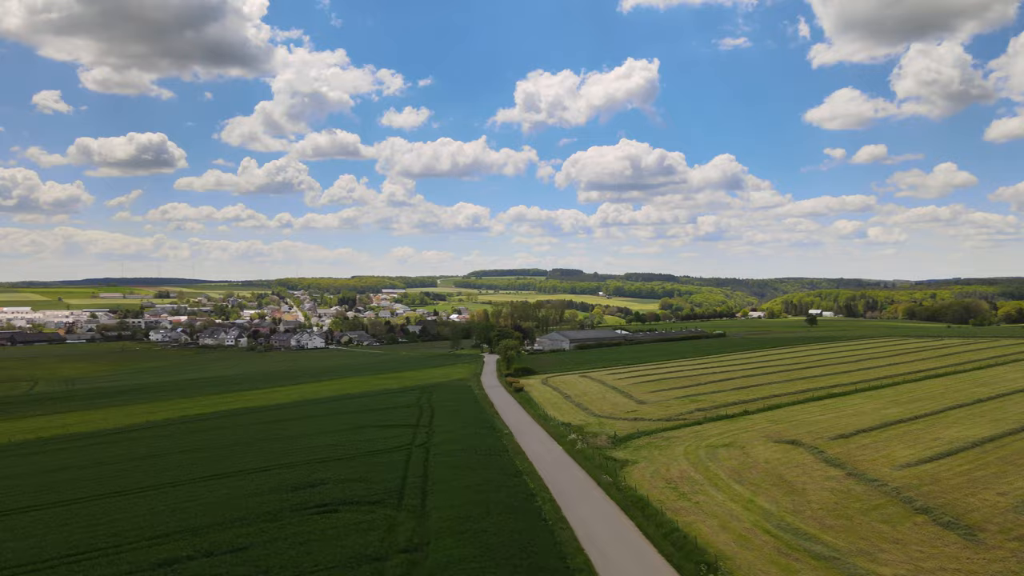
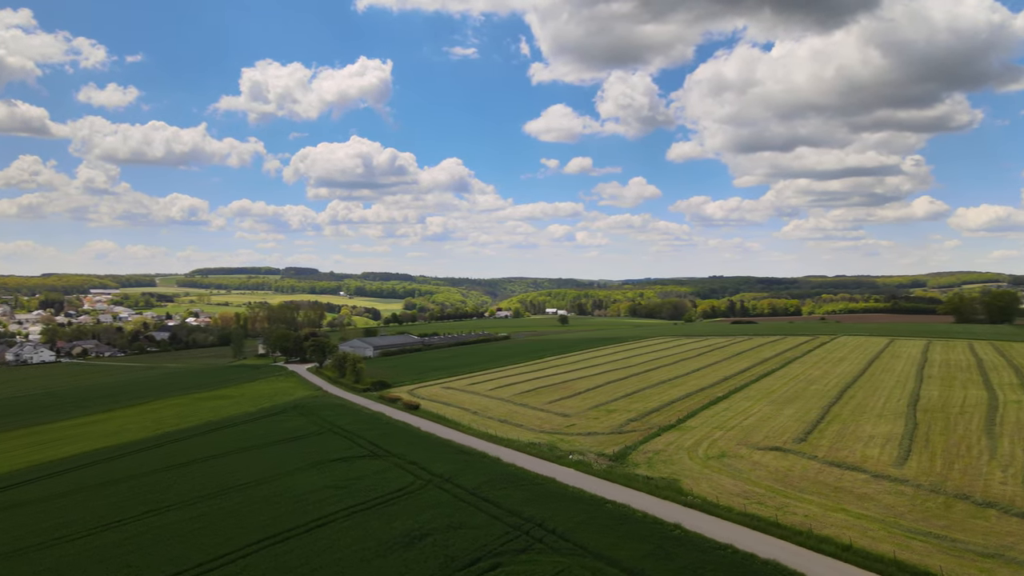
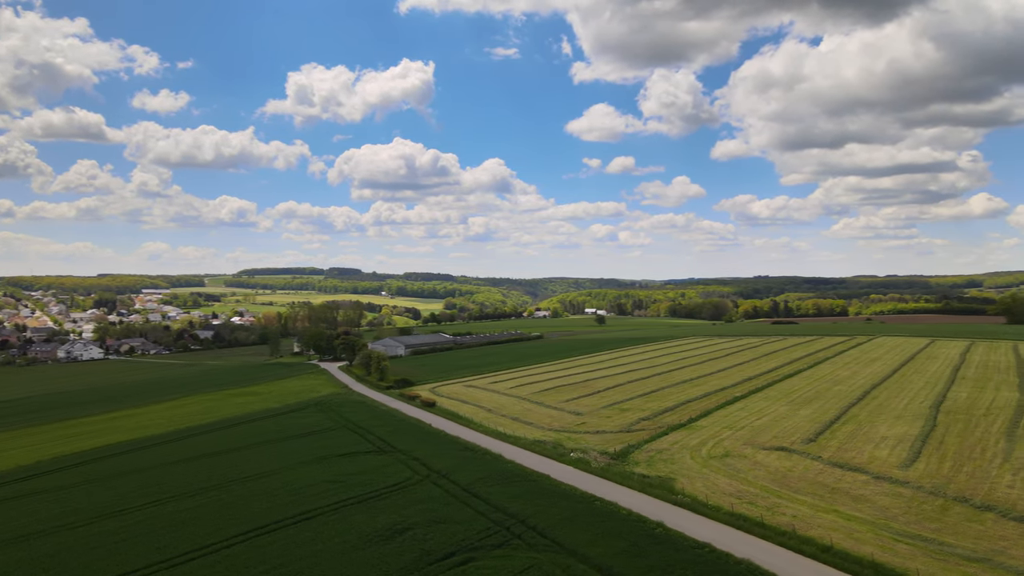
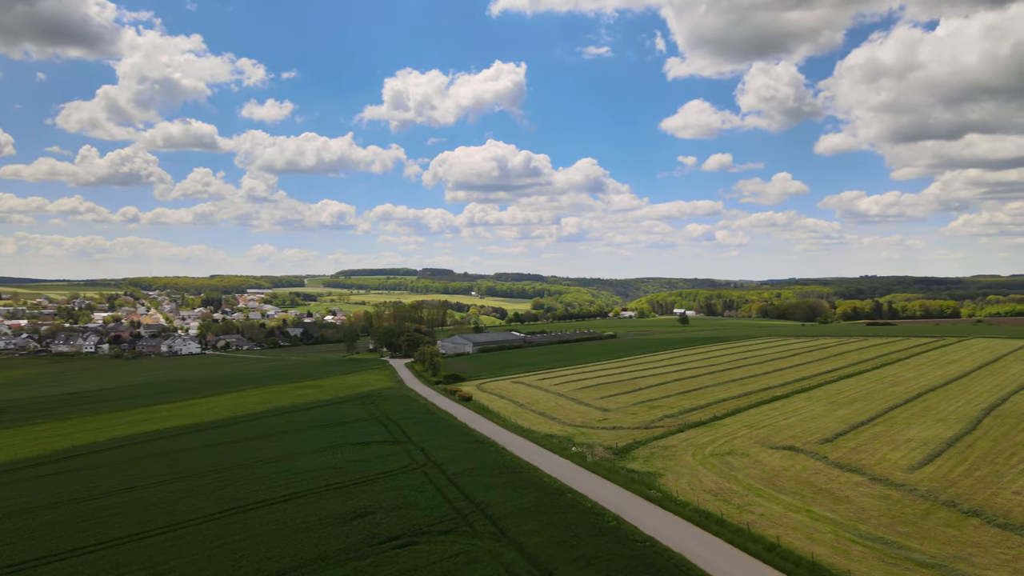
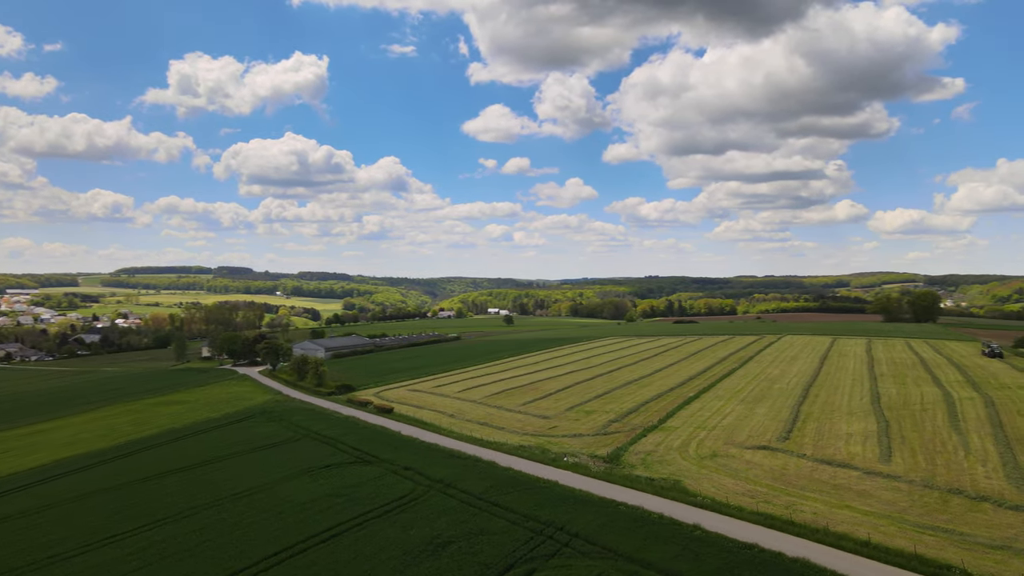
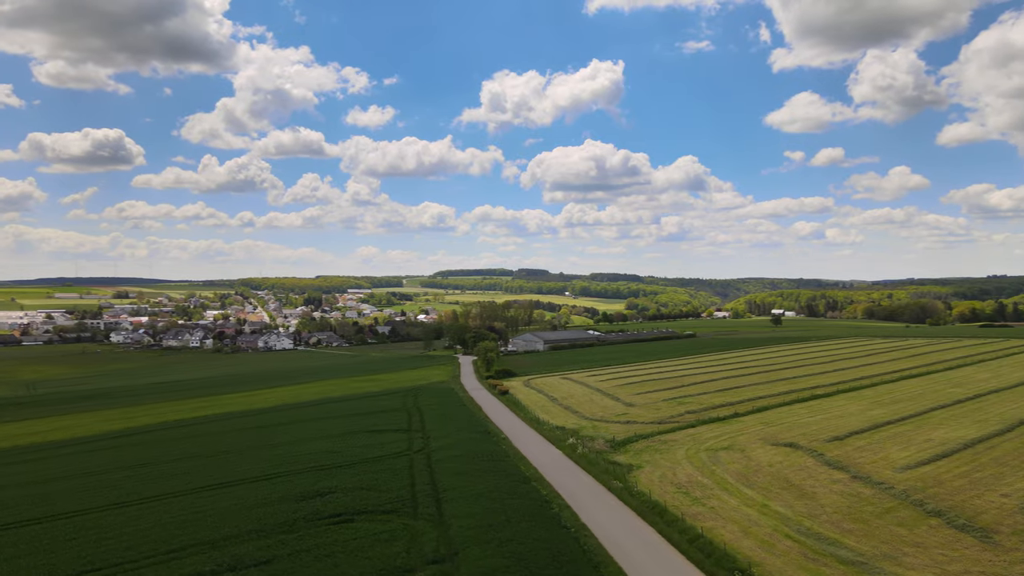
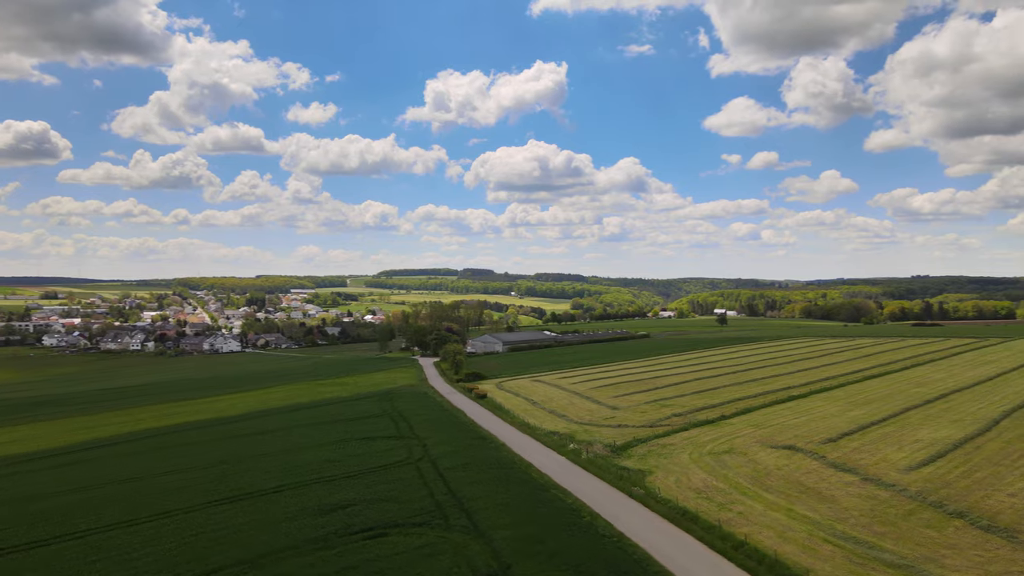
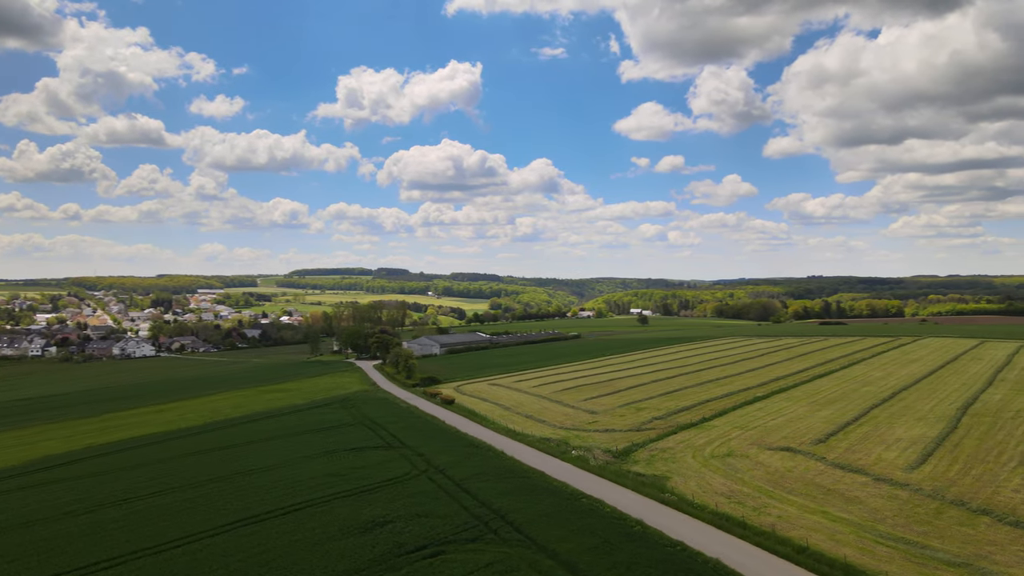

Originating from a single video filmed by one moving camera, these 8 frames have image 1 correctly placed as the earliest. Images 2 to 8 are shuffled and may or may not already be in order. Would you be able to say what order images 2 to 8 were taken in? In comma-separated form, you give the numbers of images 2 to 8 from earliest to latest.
6, 7, 4, 8, 3, 2, 5
